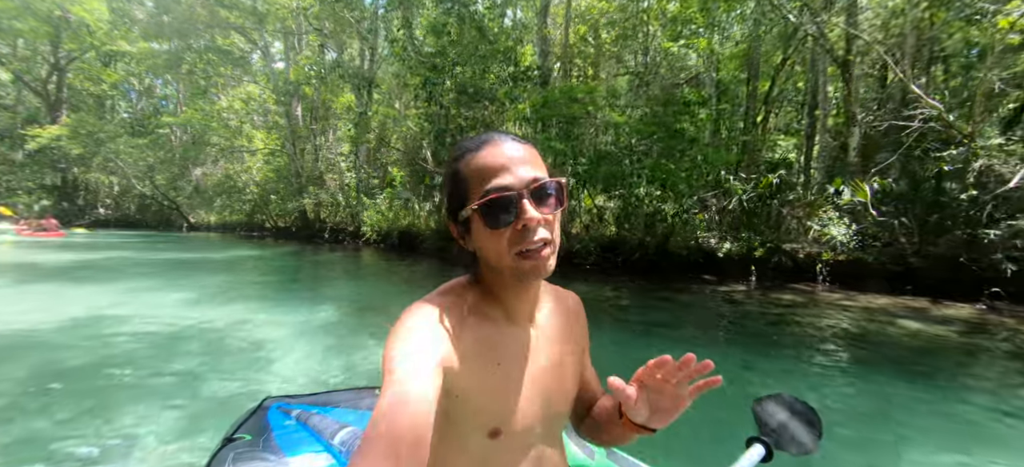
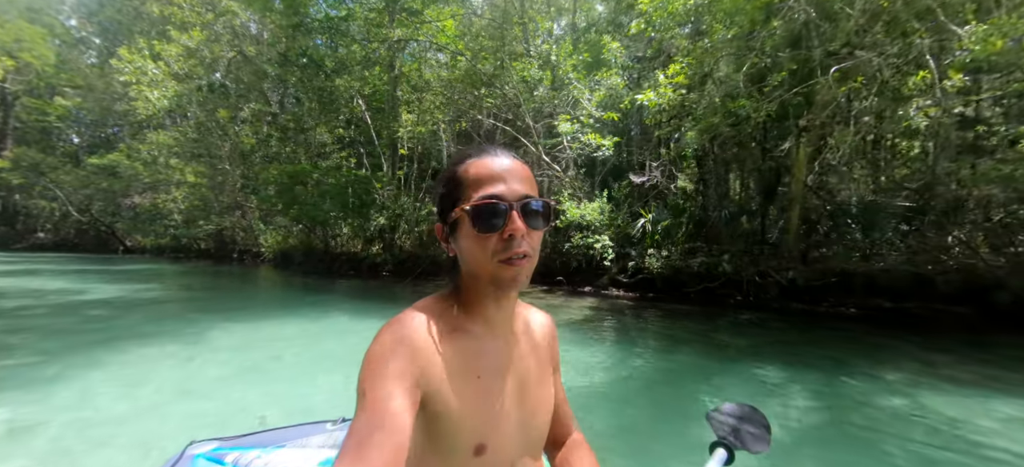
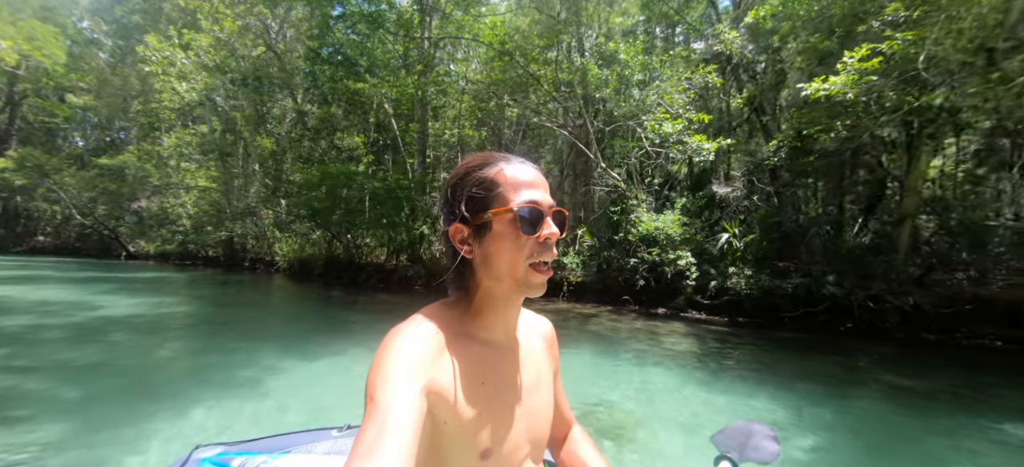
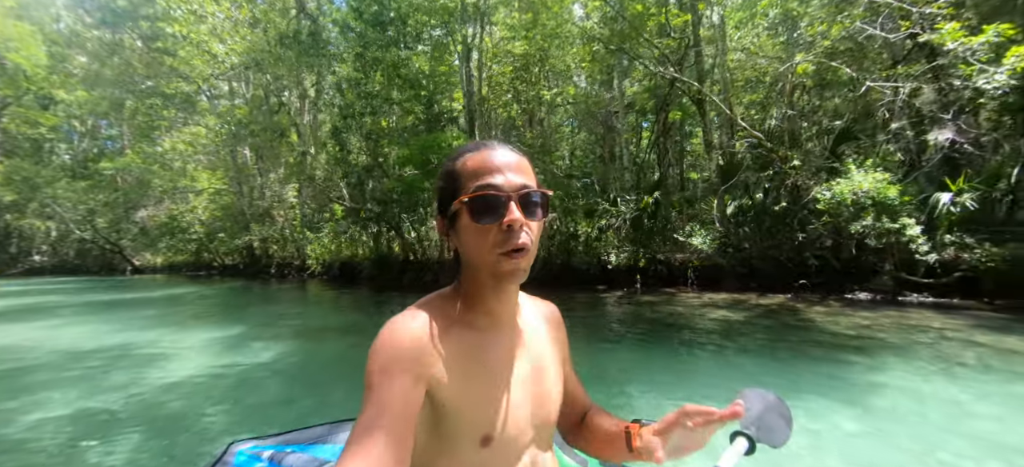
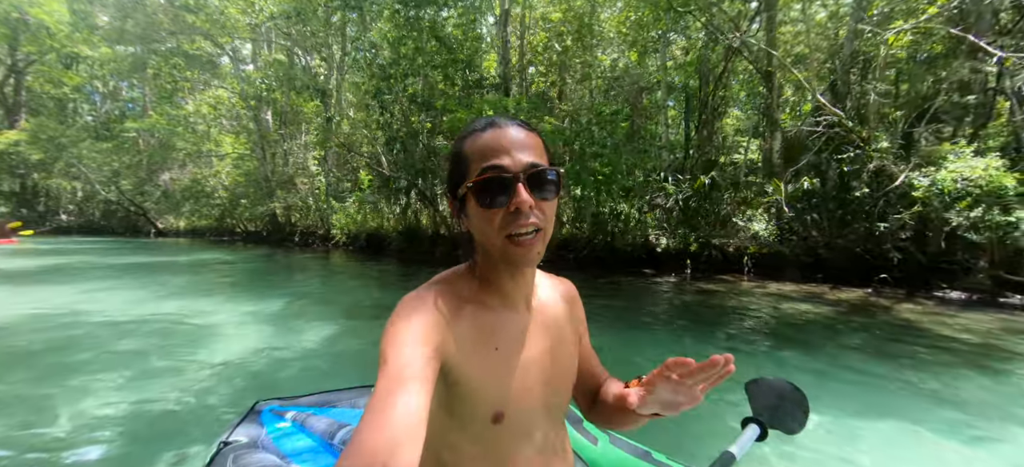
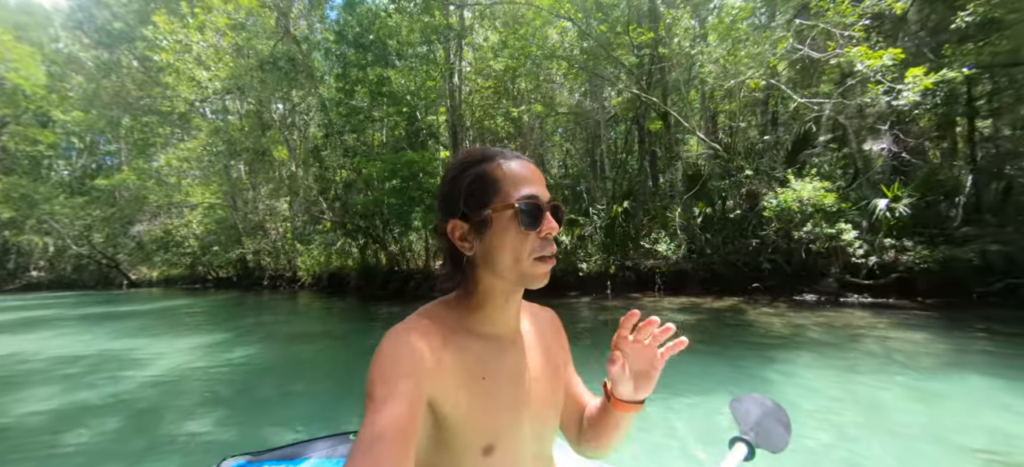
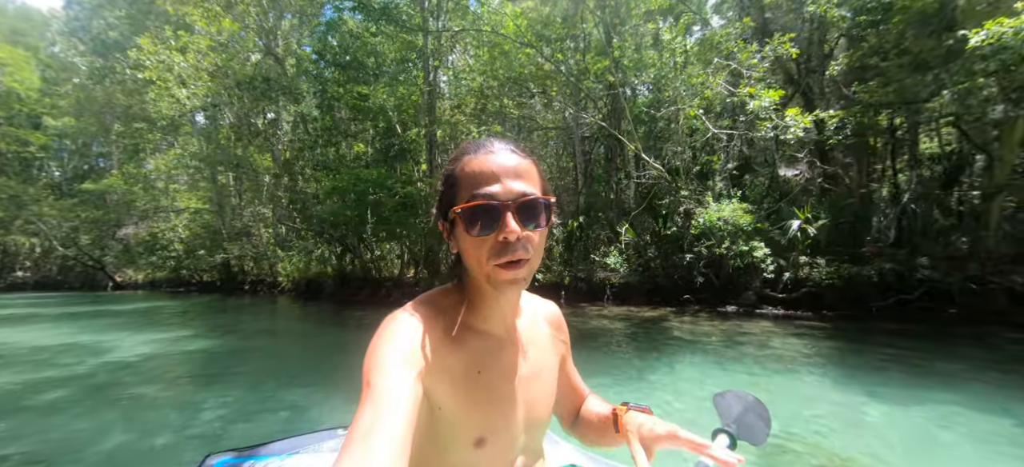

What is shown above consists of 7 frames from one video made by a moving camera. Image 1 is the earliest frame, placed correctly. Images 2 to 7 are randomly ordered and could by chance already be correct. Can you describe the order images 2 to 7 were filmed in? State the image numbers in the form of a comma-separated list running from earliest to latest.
5, 4, 6, 7, 3, 2
